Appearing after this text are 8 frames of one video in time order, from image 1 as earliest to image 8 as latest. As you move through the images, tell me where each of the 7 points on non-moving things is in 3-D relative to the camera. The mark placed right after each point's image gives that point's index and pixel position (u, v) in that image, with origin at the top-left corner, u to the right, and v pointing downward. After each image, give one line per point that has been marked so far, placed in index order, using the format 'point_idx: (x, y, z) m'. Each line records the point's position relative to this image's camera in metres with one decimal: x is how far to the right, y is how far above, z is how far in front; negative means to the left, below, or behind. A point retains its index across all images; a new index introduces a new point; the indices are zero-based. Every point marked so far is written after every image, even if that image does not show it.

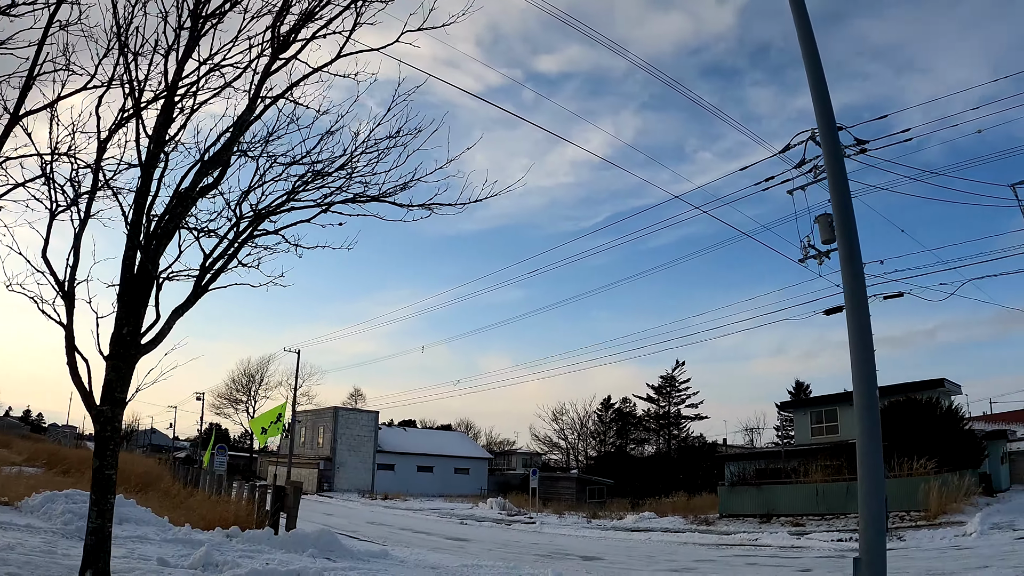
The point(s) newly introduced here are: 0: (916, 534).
0: (+11.4, -7.0, +18.6) m
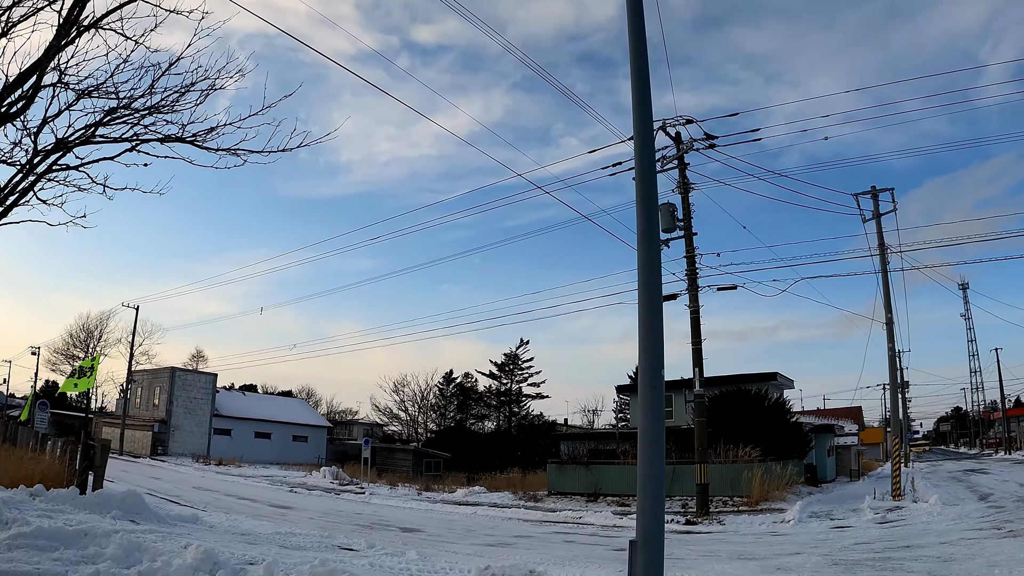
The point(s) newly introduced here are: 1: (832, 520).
0: (+6.1, -6.2, +17.9) m
1: (+7.9, -5.9, +16.7) m
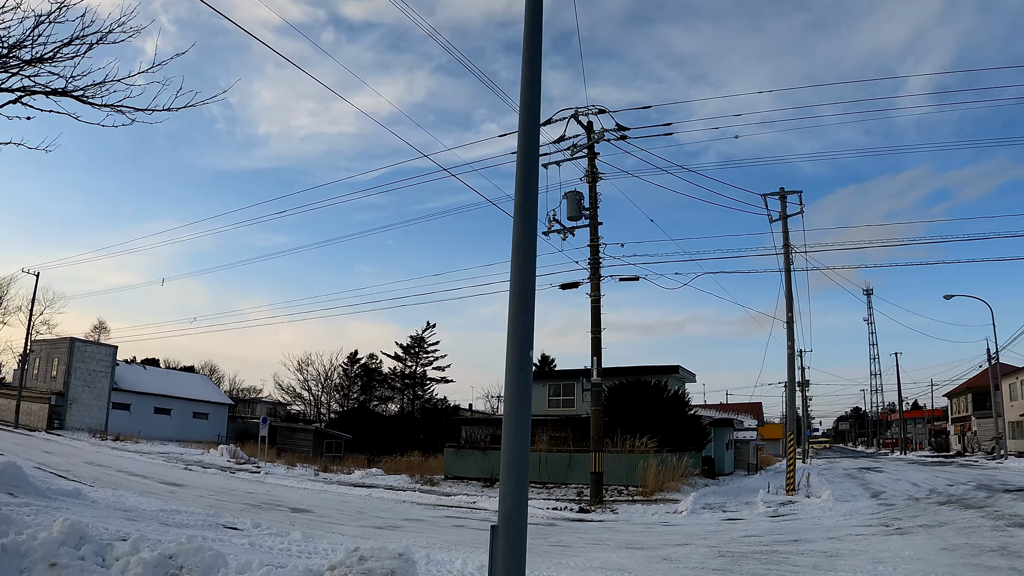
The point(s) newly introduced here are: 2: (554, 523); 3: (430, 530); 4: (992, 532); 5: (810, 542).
0: (+3.1, -5.7, +17.3) m
1: (+5.0, -5.5, +16.3) m
2: (+1.3, -5.5, +15.3) m
3: (-1.5, -5.5, +15.9) m
4: (+8.1, -4.1, +11.1) m
5: (+5.1, -4.4, +11.3) m
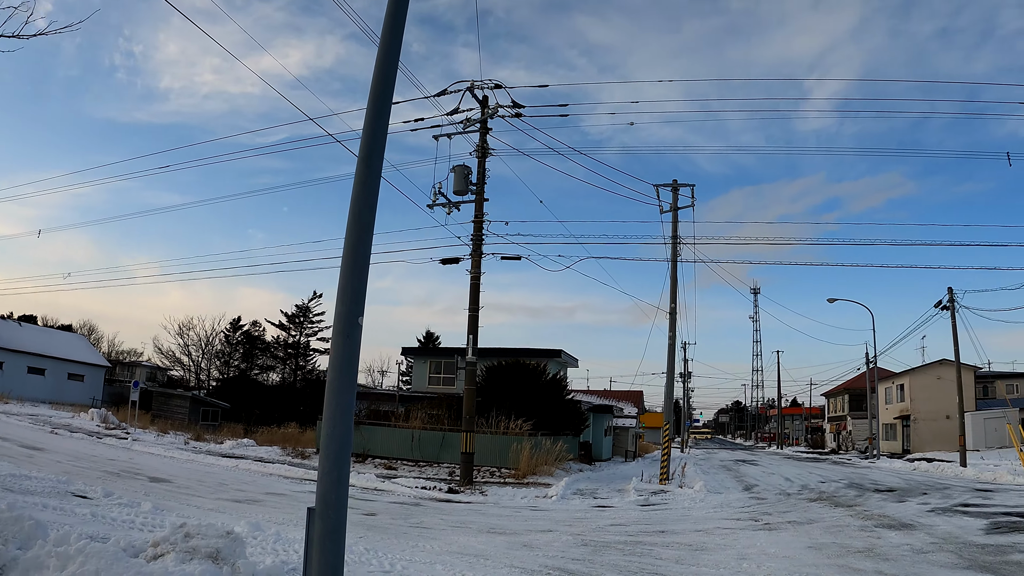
0: (-0.2, -5.0, +16.4) m
1: (+1.9, -5.0, +15.7) m
2: (-1.7, -4.7, +14.2) m
3: (-4.5, -4.5, +14.4) m
4: (+5.7, -4.0, +10.9) m
5: (+2.7, -4.0, +10.8) m
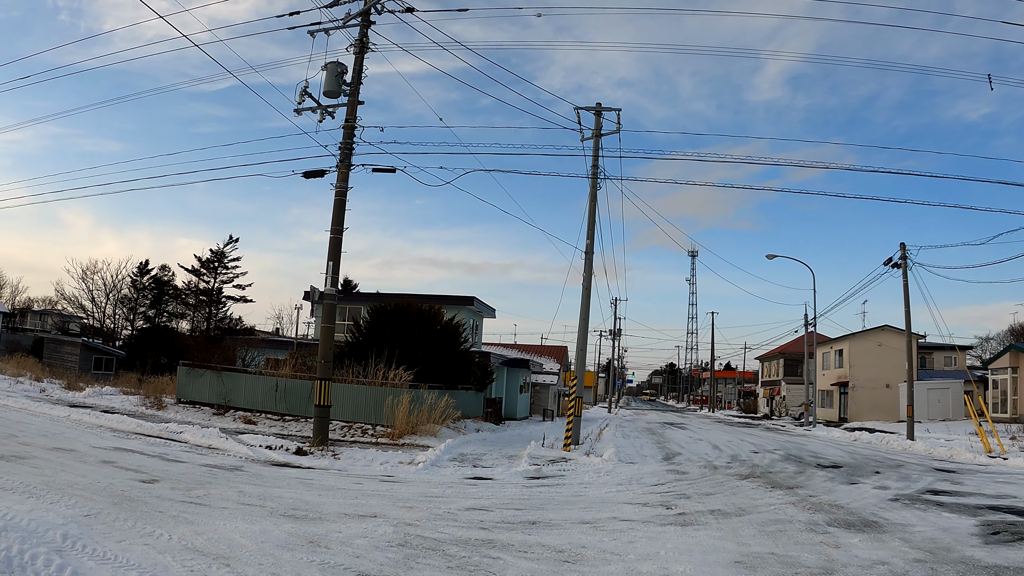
0: (-2.9, -3.2, +12.9) m
1: (-0.8, -3.4, +12.3) m
2: (-4.2, -2.9, +10.6) m
3: (-7.0, -2.6, +10.6) m
4: (+3.4, -2.8, +7.8) m
5: (+0.5, -2.7, +7.4) m
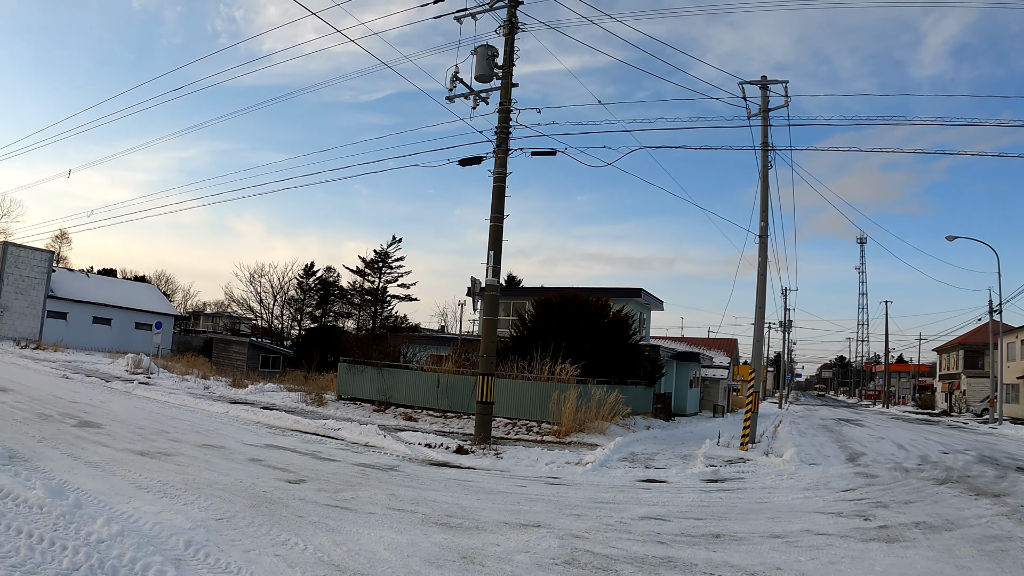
0: (+0.1, -2.9, +11.7) m
1: (+2.0, -2.9, +10.7) m
2: (-1.7, -2.7, +9.7) m
3: (-4.5, -2.5, +10.3) m
4: (+5.2, -2.3, +5.5) m
5: (+2.2, -2.3, +5.7) m
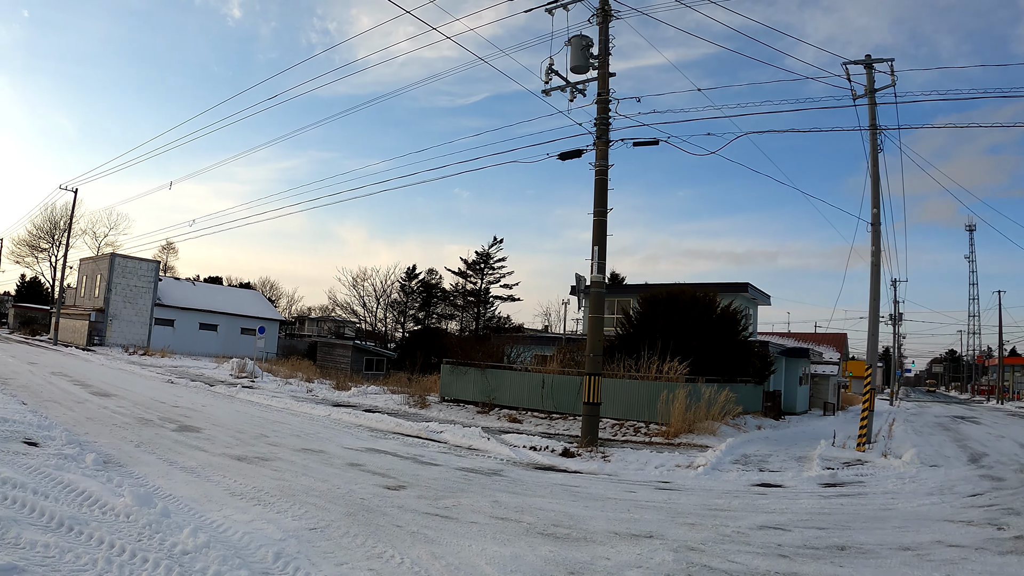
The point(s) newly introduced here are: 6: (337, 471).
0: (+1.7, -2.8, +11.2) m
1: (+3.5, -2.8, +9.9) m
2: (-0.3, -2.6, +9.3) m
3: (-3.0, -2.5, +10.2) m
4: (+6.1, -2.0, +4.4) m
5: (+3.1, -2.1, +4.9) m
6: (-2.3, -2.4, +8.6) m
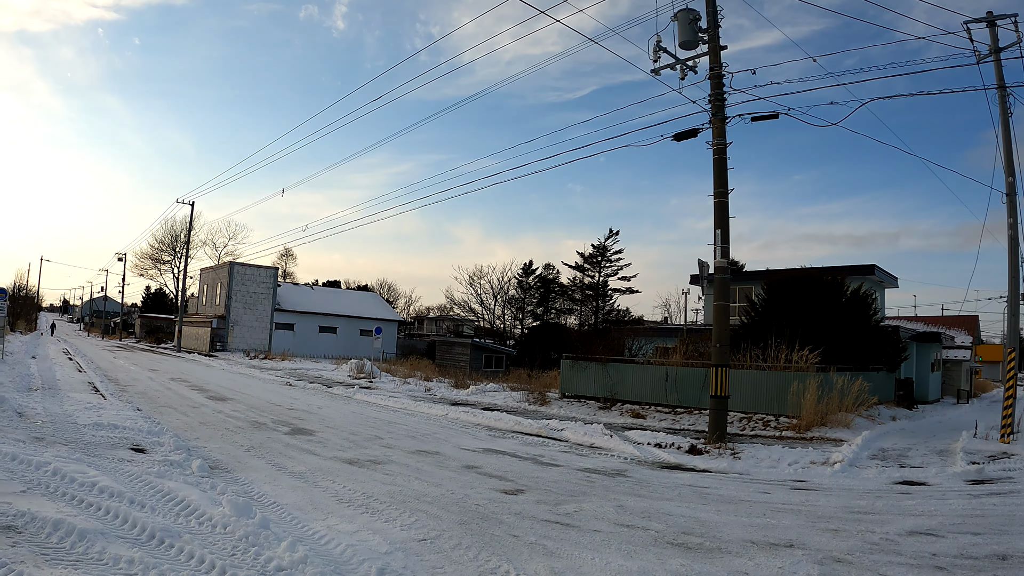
0: (+3.6, -2.5, +10.2) m
1: (+5.2, -2.5, +8.7) m
2: (+1.4, -2.5, +8.7) m
3: (-1.2, -2.5, +10.1) m
4: (+6.7, -1.6, +2.7) m
5: (+3.9, -1.8, +3.8) m
6: (-0.8, -2.3, +8.3) m
